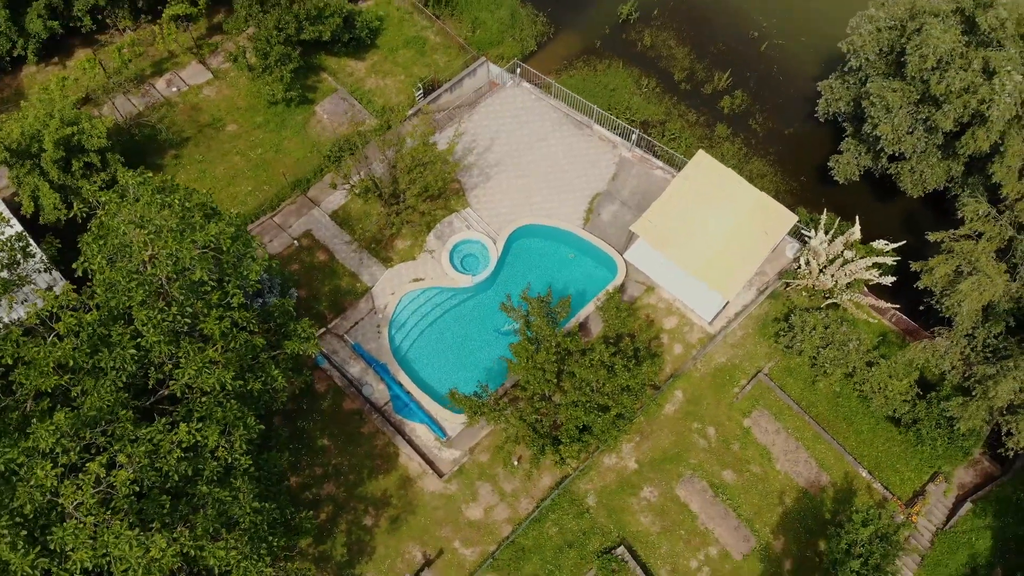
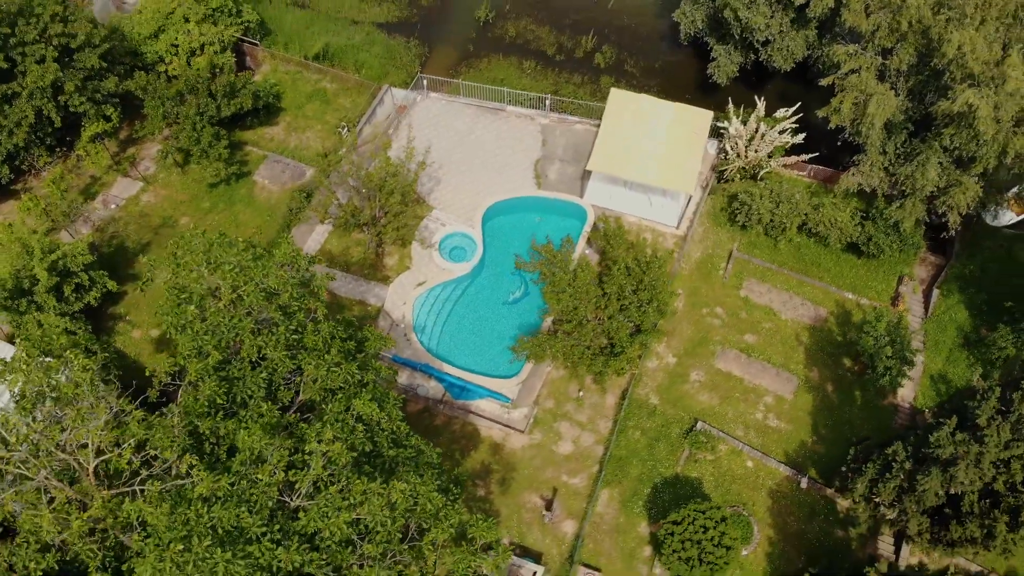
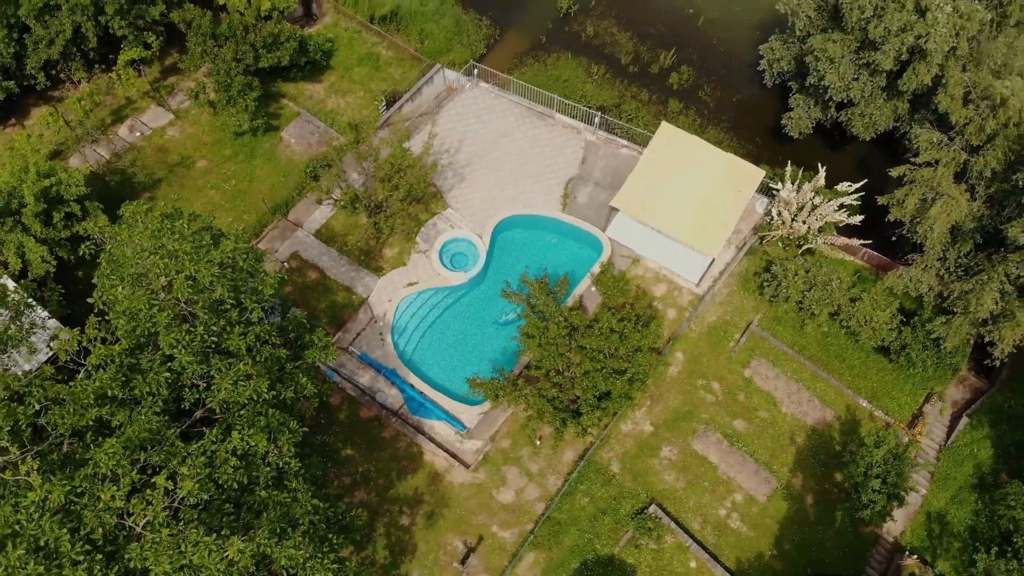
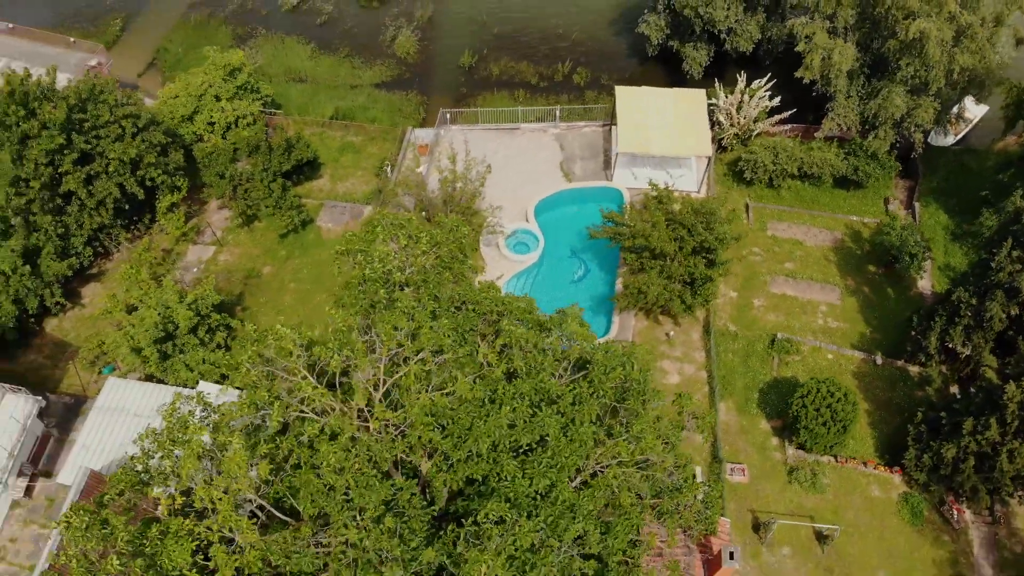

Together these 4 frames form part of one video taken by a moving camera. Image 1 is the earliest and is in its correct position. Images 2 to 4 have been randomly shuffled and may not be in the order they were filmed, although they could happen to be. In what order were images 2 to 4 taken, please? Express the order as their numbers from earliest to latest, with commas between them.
3, 2, 4
